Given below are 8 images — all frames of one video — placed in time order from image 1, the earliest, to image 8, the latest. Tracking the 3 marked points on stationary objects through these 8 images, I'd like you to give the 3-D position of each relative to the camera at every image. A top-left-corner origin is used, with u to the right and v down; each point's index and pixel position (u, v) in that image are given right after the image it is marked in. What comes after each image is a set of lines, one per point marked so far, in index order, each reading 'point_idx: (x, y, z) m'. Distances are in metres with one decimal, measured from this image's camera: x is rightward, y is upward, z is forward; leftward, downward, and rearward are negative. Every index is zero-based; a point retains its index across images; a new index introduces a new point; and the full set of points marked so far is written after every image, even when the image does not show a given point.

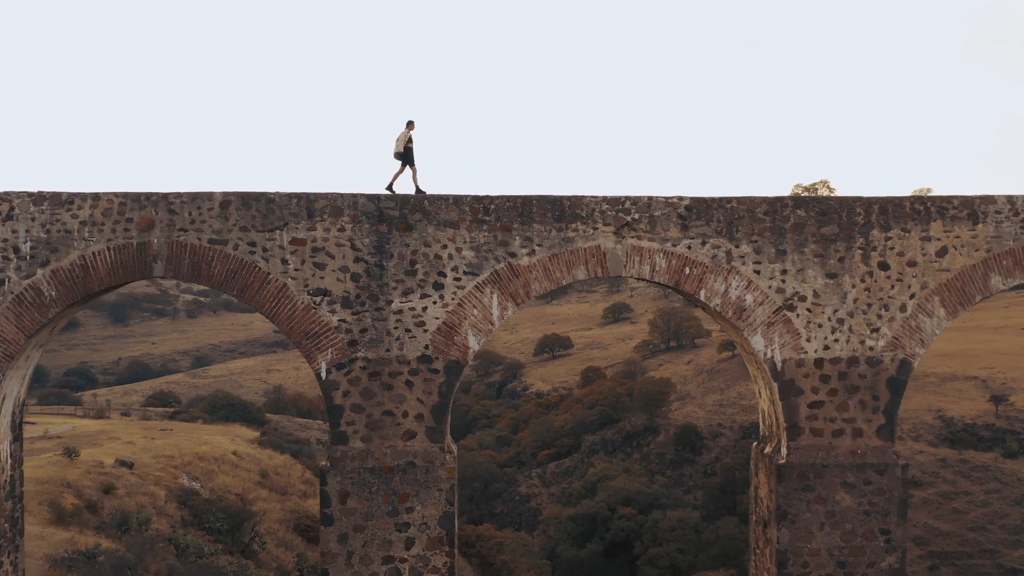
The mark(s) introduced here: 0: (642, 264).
0: (+1.1, +0.2, +6.9) m
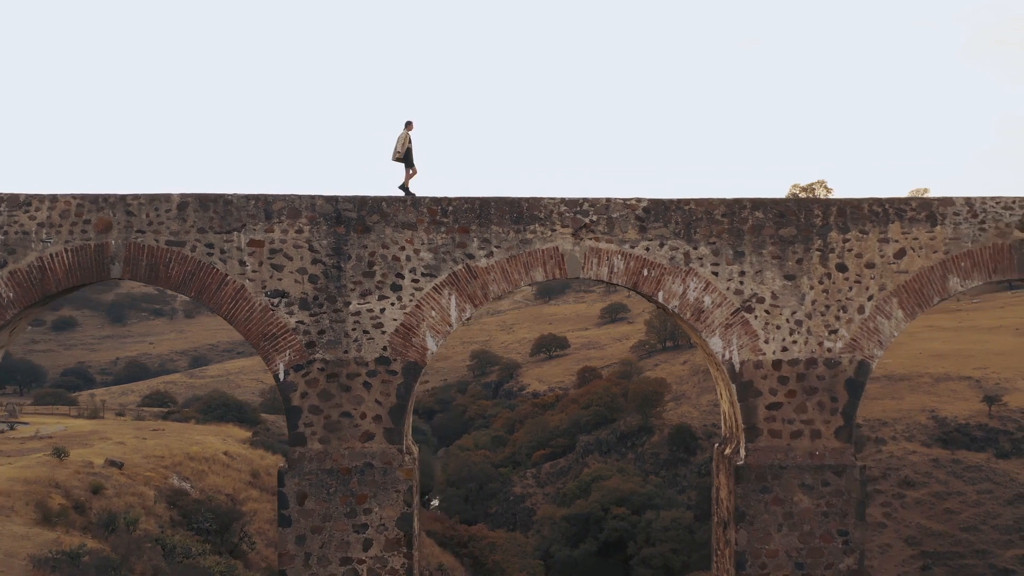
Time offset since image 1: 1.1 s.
0: (+0.8, +0.2, +6.9) m
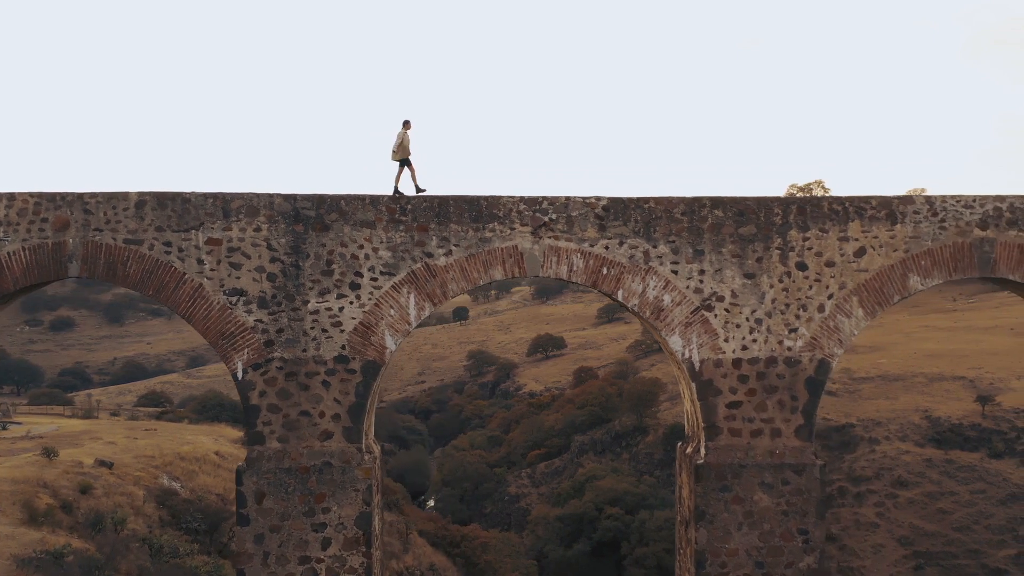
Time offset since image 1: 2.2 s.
0: (+0.4, +0.2, +6.9) m
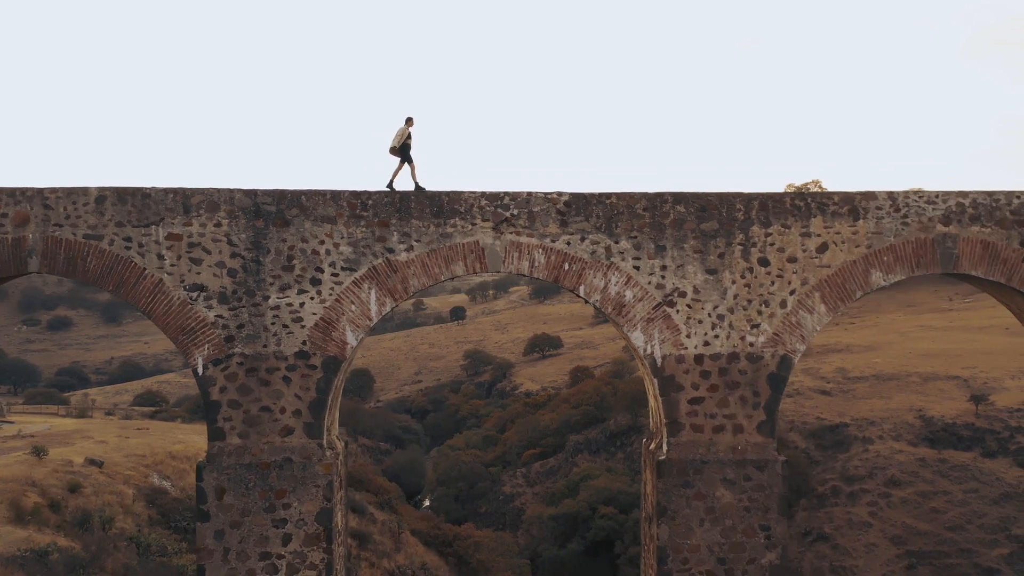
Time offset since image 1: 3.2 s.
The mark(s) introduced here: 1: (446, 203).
0: (+0.1, +0.2, +6.9) m
1: (-0.6, +0.7, +6.9) m
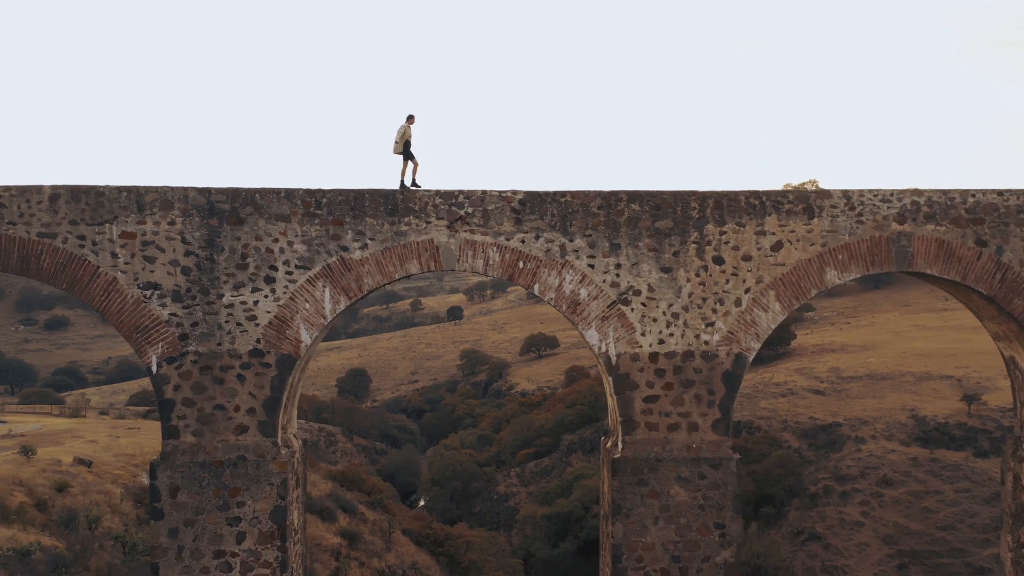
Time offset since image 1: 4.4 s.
0: (-0.3, +0.3, +6.9) m
1: (-1.0, +0.8, +6.9) m
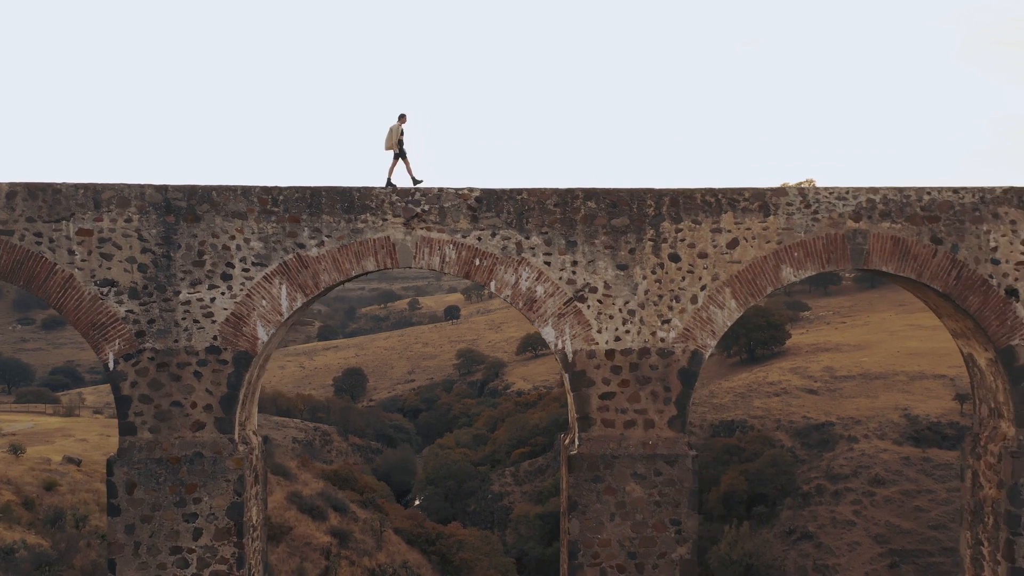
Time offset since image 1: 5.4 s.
0: (-0.7, +0.3, +6.9) m
1: (-1.4, +0.8, +6.9) m
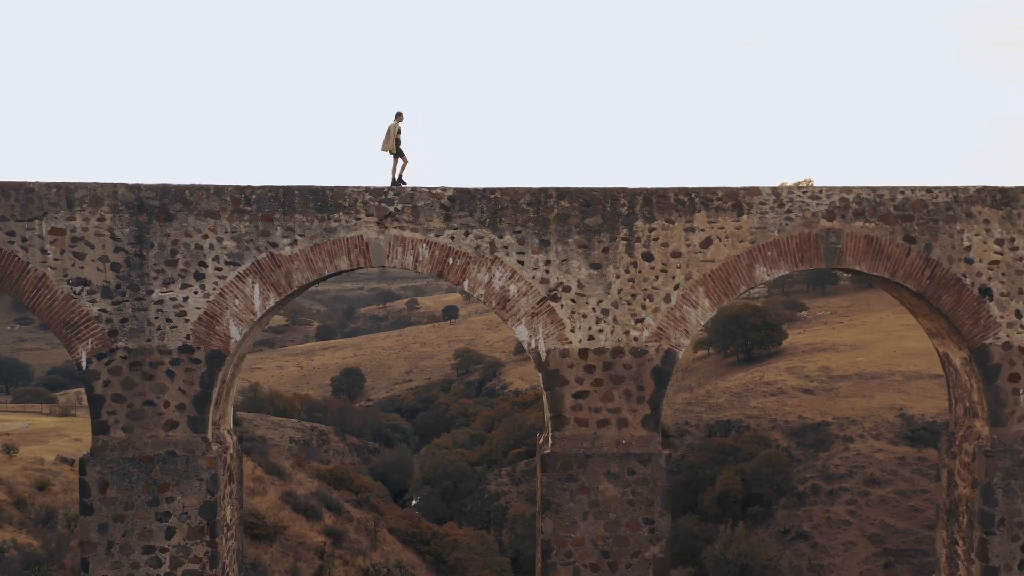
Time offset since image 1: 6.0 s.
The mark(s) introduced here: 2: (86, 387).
0: (-0.9, +0.3, +6.9) m
1: (-1.6, +0.8, +6.9) m
2: (-3.7, -0.9, +6.8) m
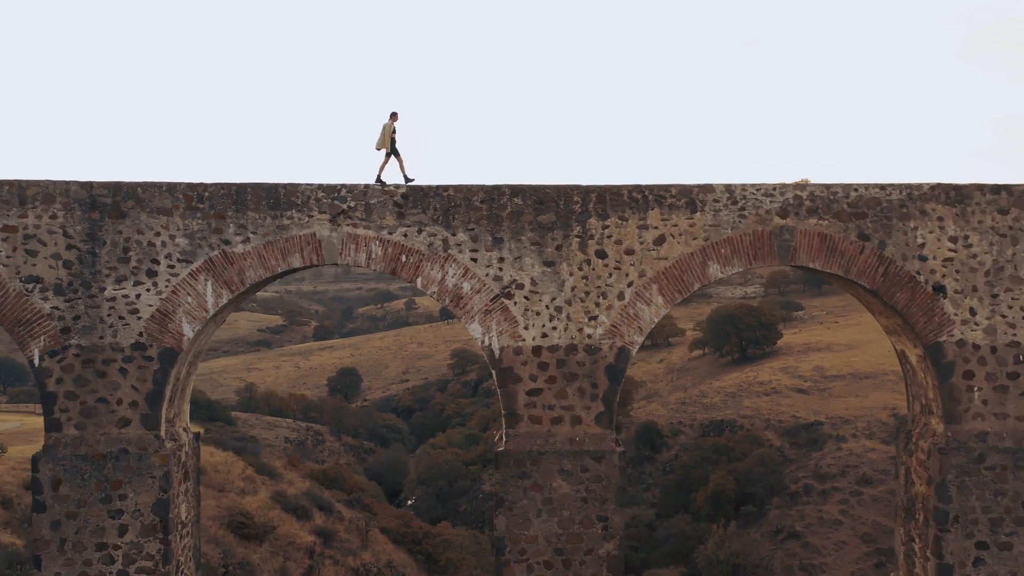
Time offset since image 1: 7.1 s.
0: (-1.3, +0.3, +6.9) m
1: (-2.0, +0.8, +6.9) m
2: (-4.1, -0.8, +6.8) m
